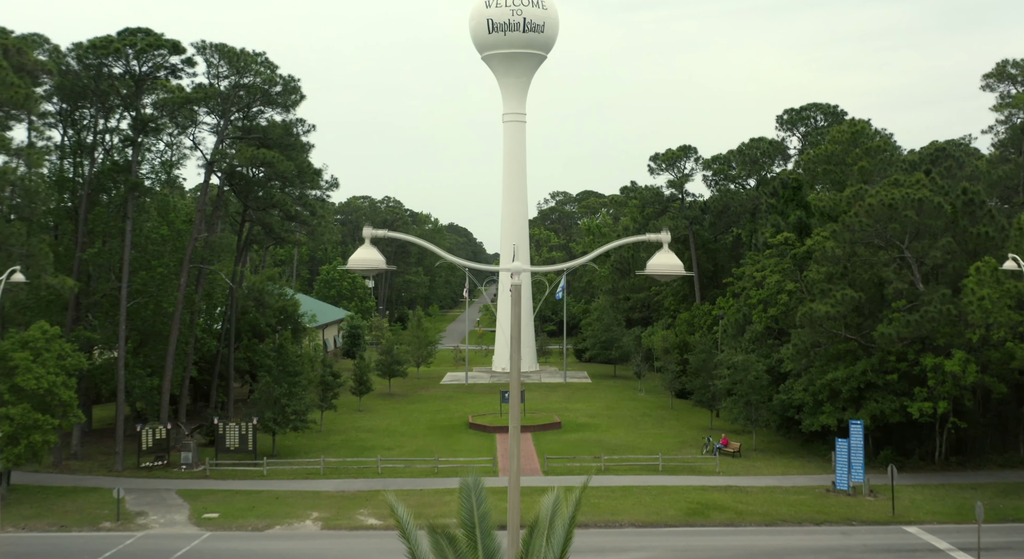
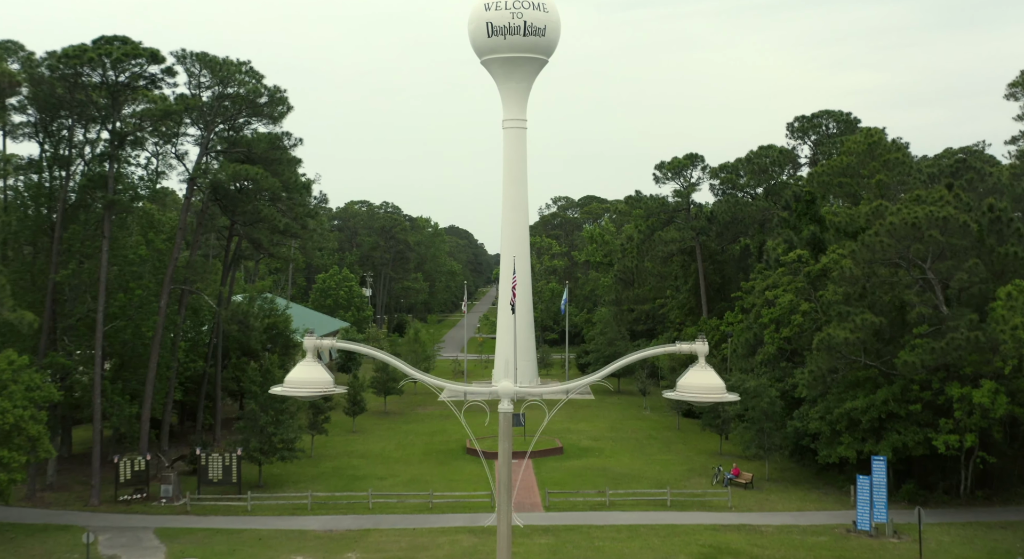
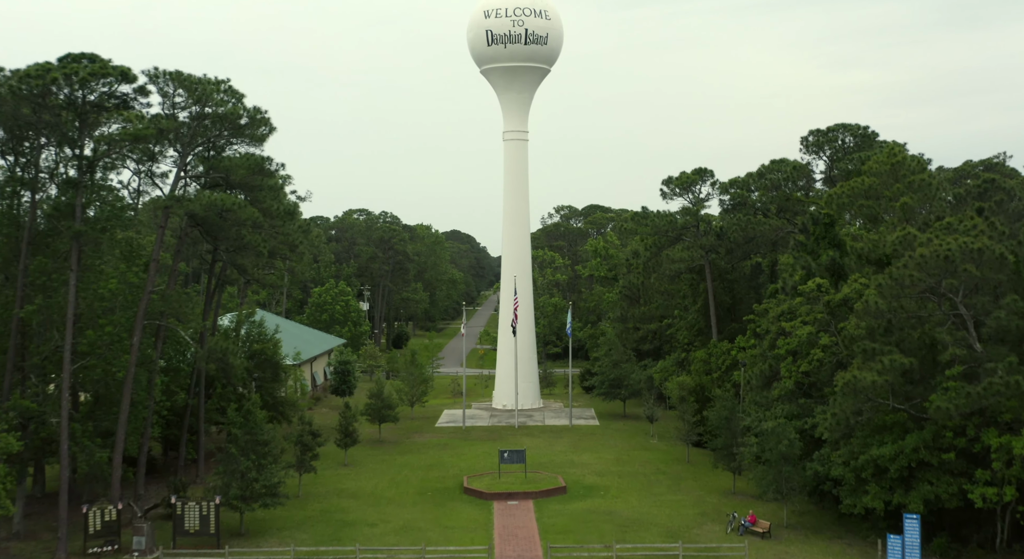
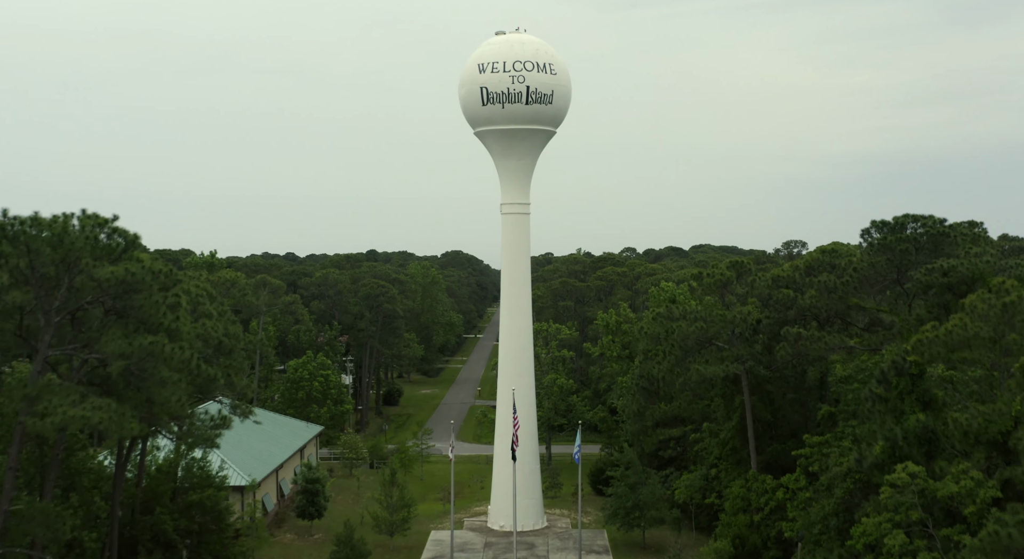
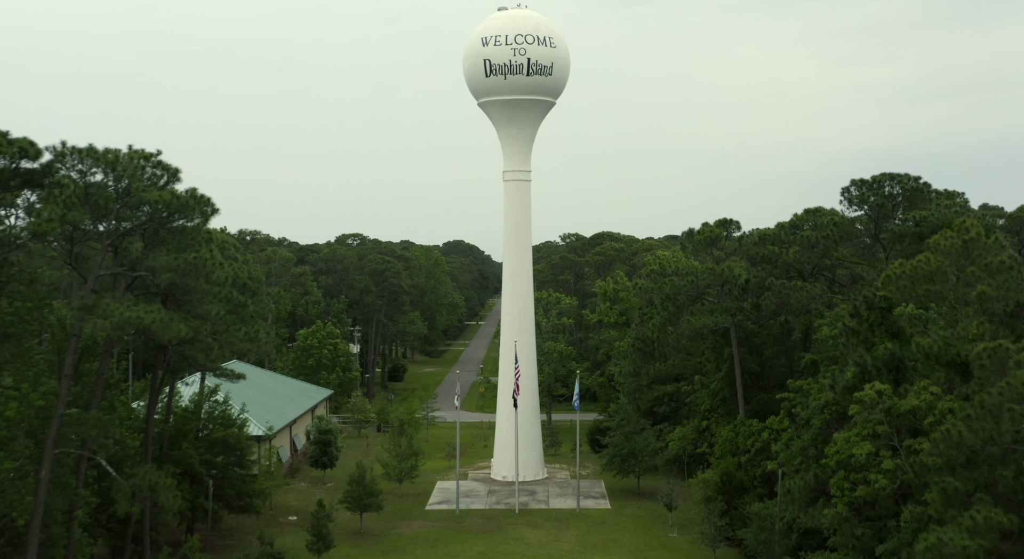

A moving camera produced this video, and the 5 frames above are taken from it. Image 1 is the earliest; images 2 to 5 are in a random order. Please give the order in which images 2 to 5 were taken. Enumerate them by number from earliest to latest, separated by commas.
2, 3, 5, 4
